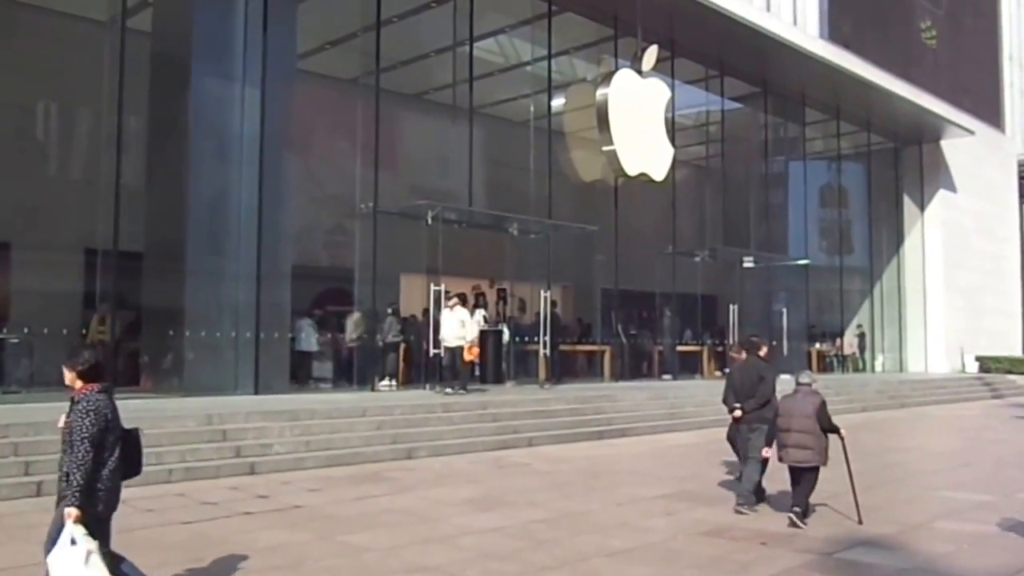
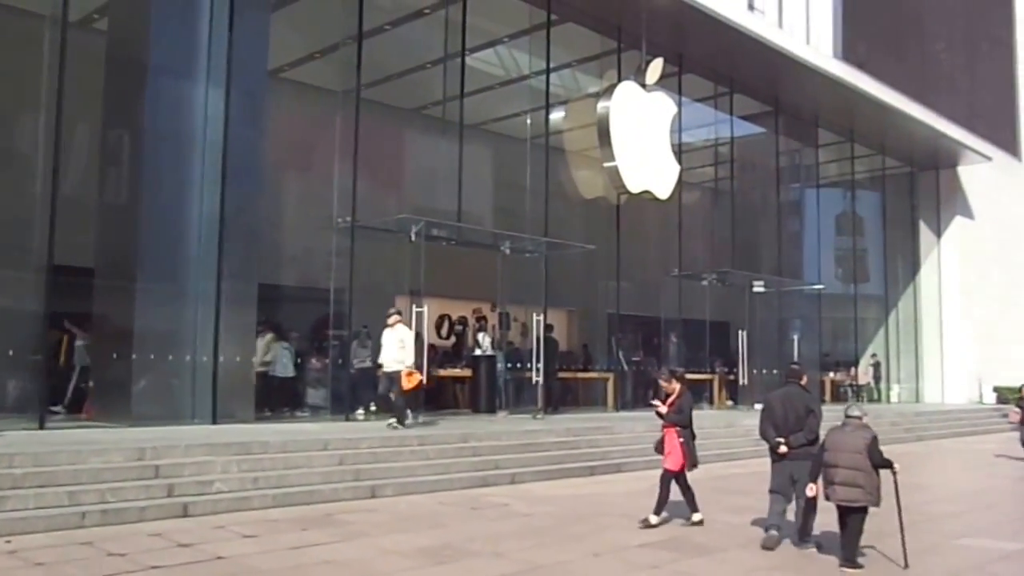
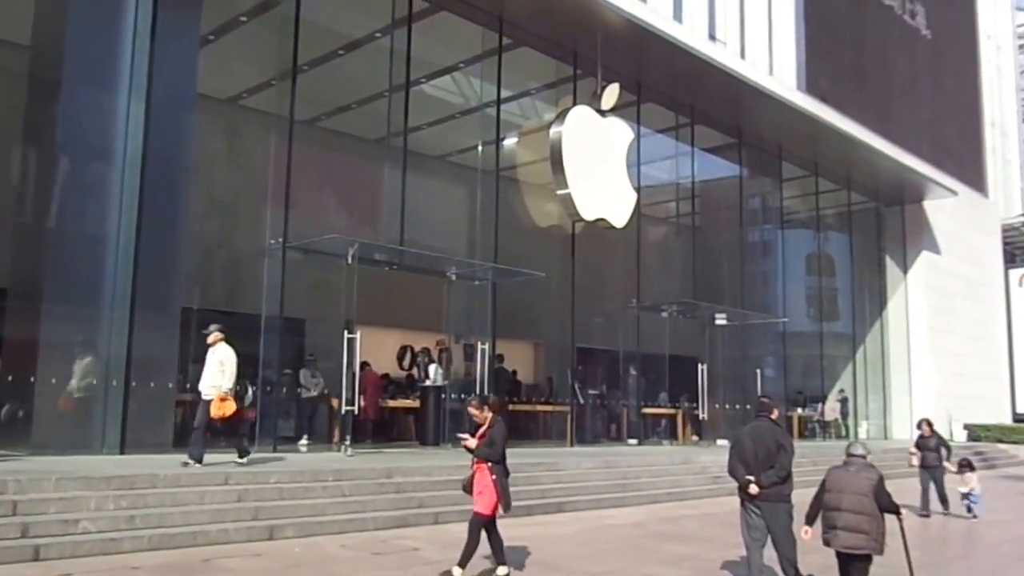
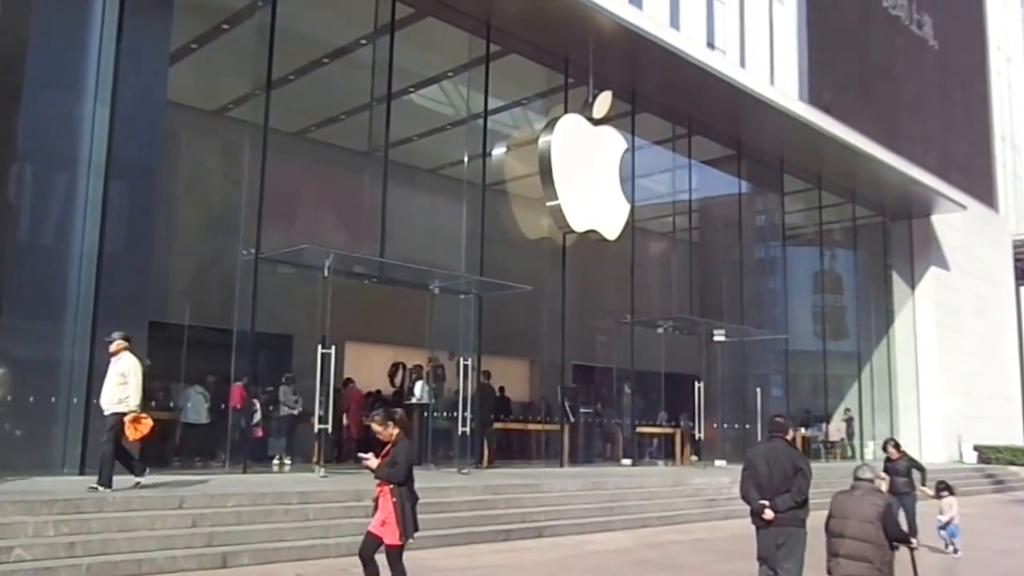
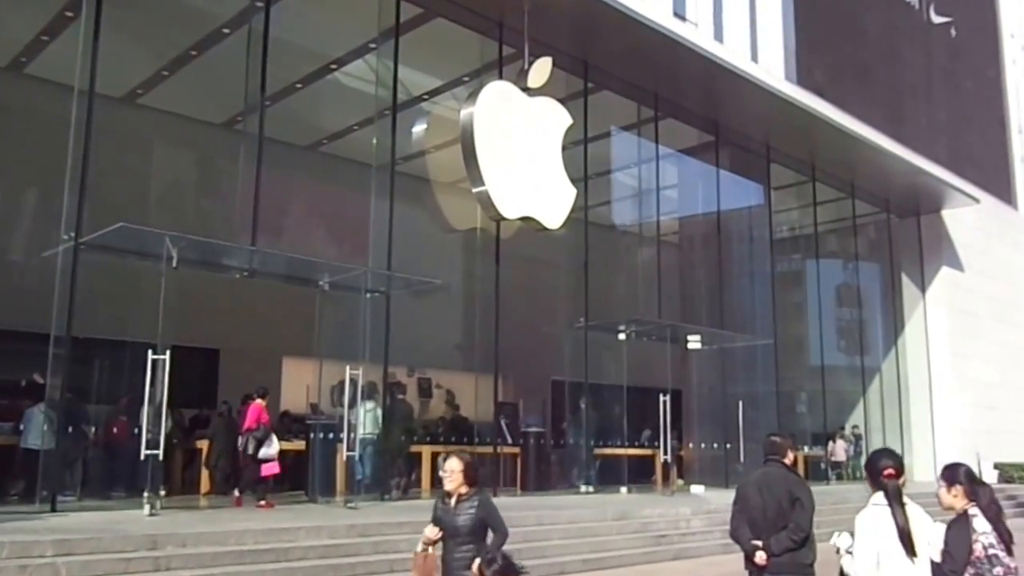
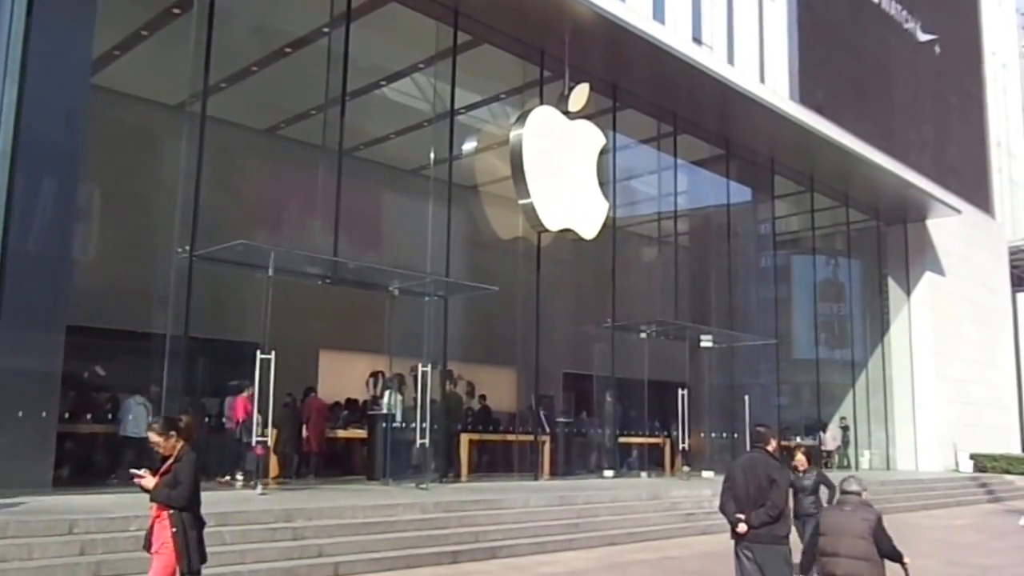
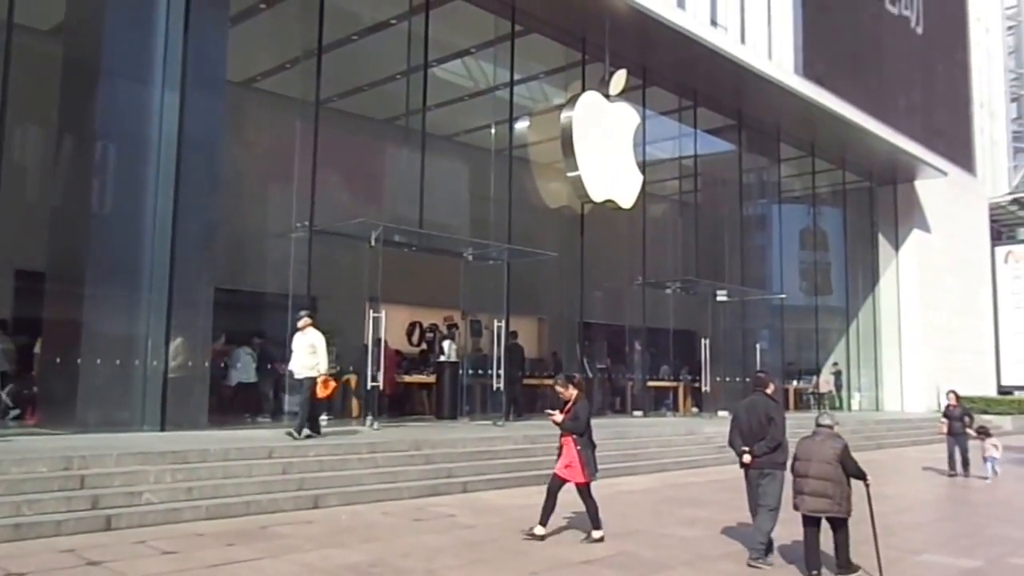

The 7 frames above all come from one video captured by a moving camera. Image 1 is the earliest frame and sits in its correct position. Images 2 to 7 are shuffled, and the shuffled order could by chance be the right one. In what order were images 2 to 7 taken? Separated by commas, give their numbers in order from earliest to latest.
2, 7, 3, 4, 6, 5
